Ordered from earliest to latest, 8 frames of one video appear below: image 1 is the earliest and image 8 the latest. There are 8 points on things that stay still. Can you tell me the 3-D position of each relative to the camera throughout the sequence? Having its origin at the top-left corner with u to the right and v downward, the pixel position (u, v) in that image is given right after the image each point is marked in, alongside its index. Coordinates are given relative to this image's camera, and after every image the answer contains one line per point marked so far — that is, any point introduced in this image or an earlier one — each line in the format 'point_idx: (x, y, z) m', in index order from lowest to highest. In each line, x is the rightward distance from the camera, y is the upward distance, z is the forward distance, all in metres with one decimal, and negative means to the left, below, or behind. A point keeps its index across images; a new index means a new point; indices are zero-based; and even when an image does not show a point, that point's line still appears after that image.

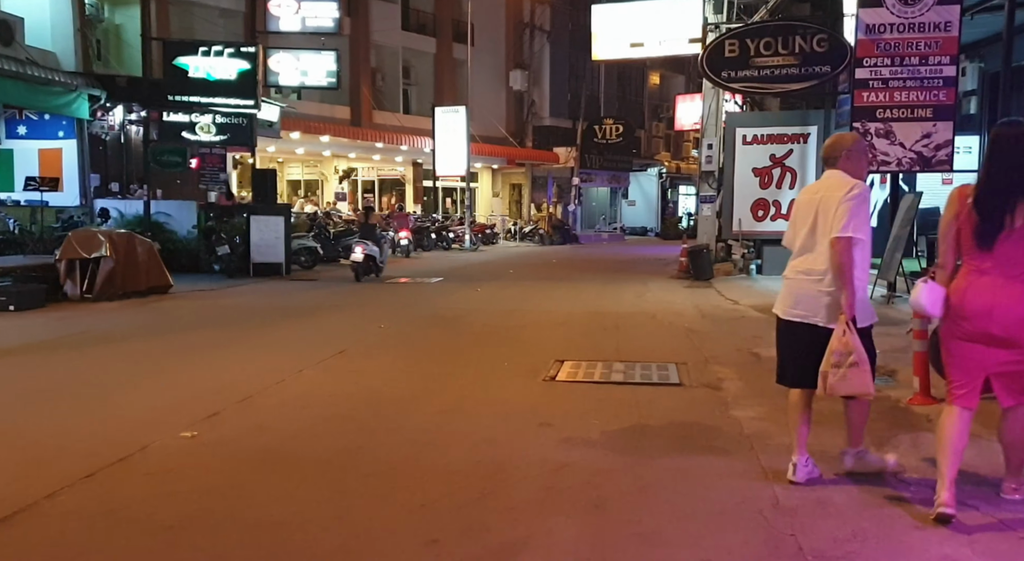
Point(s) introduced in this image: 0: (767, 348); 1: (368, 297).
0: (+3.0, -0.8, +10.9) m
1: (-2.7, -0.3, +17.9) m
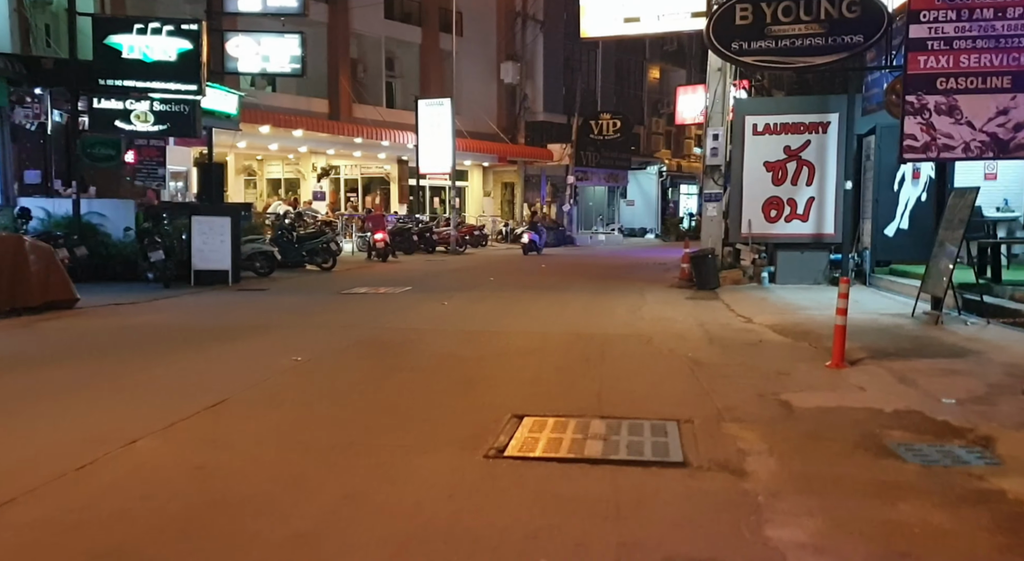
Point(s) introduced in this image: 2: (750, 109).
0: (+2.5, -1.0, +8.2) m
1: (-3.2, -0.5, +15.2) m
2: (+4.9, +3.5, +19.1) m
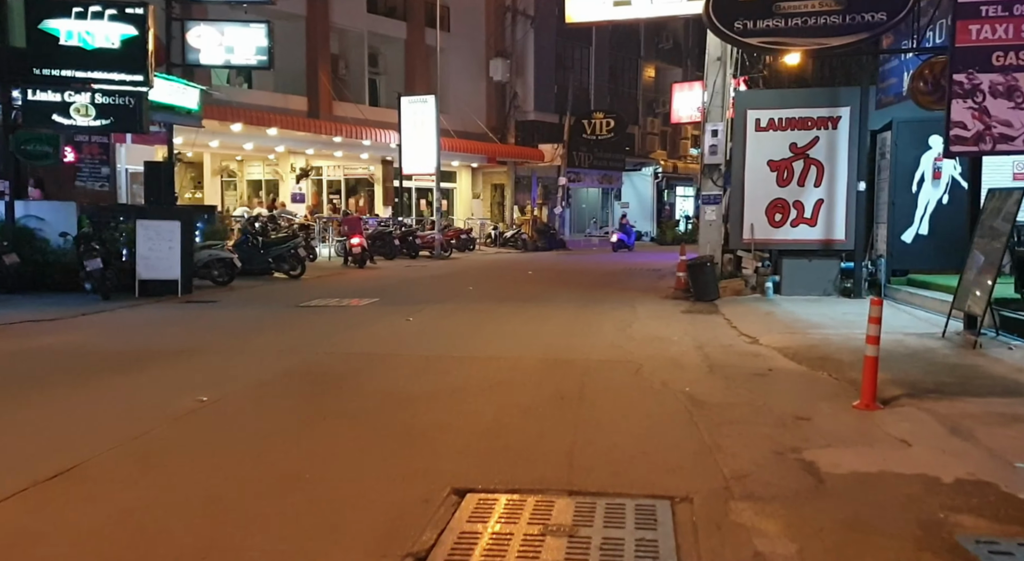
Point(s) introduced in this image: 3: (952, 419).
0: (+2.2, -1.2, +6.5) m
1: (-3.6, -0.7, +13.4) m
2: (+4.5, +3.3, +17.3) m
3: (+3.4, -1.1, +7.2) m
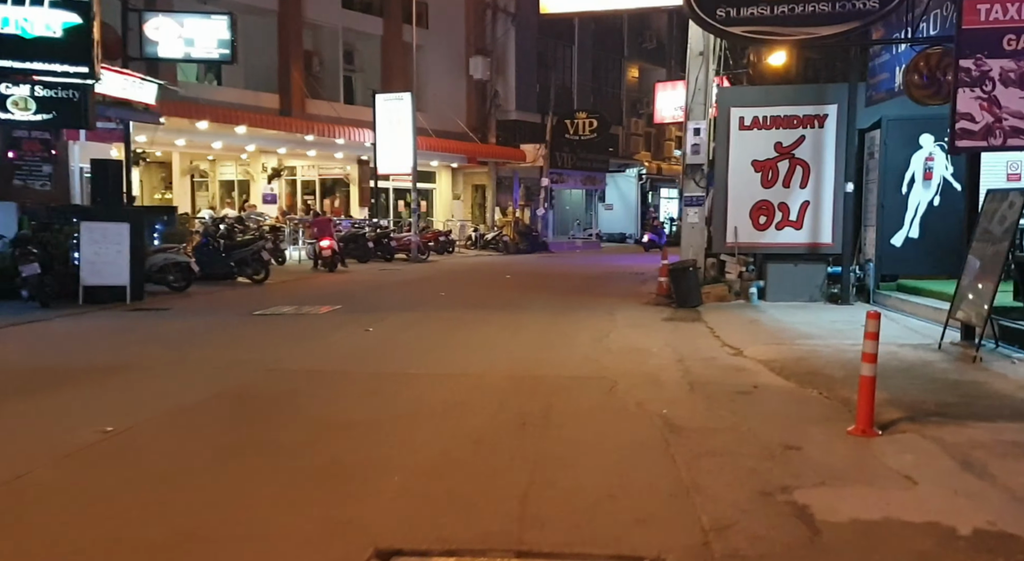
0: (+1.9, -1.3, +5.6) m
1: (-4.0, -0.8, +12.5) m
2: (+3.9, +3.2, +16.5) m
3: (+3.1, -1.2, +6.3) m
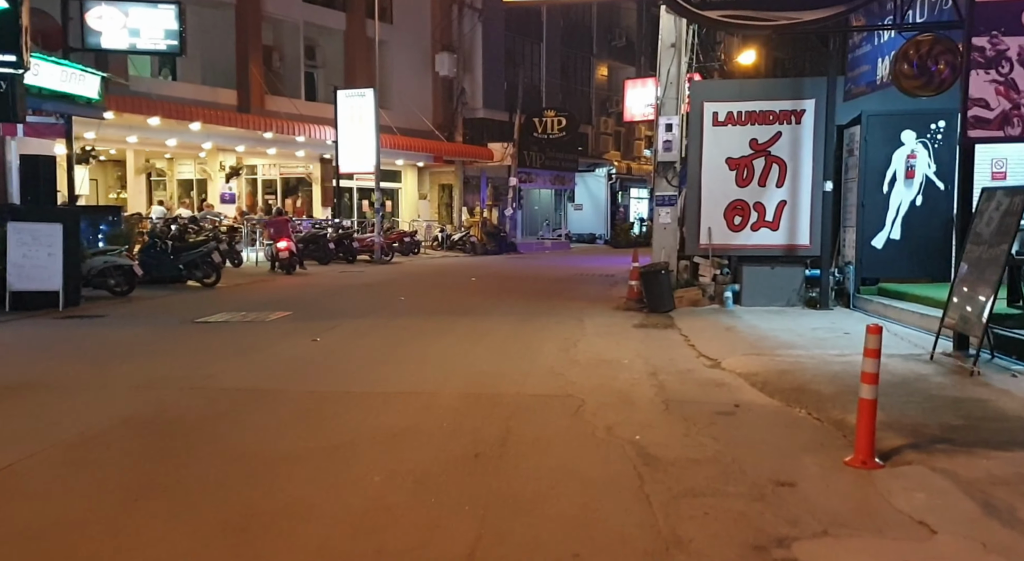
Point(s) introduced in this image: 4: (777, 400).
0: (+1.6, -1.3, +4.7) m
1: (-4.5, -0.8, +11.4) m
2: (+3.3, +3.1, +15.7) m
3: (+2.8, -1.2, +5.5) m
4: (+2.4, -1.1, +8.3) m
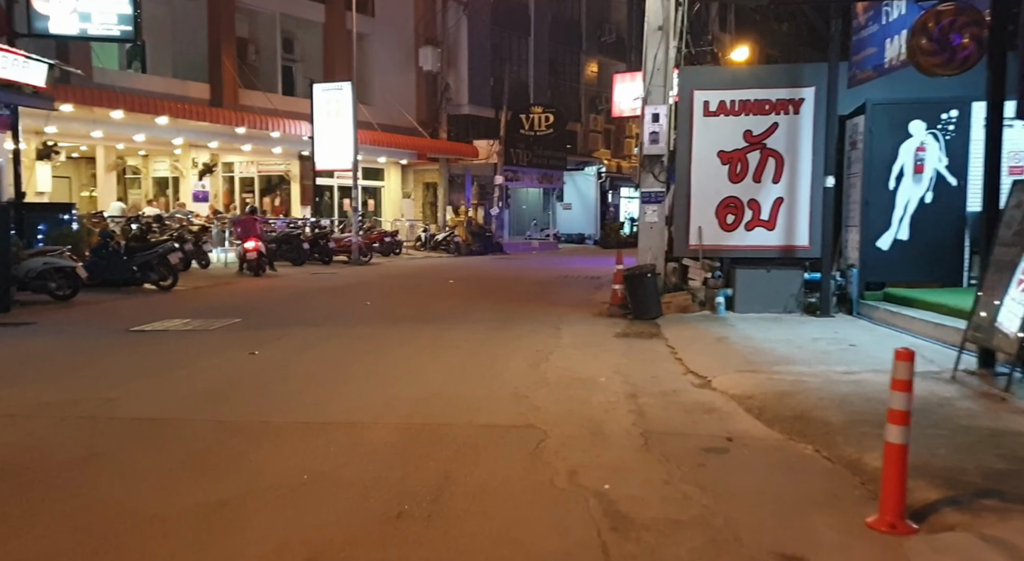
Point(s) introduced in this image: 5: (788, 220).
0: (+1.2, -1.4, +3.4) m
1: (-4.9, -0.9, +10.0) m
2: (+2.9, +3.1, +14.3) m
3: (+2.4, -1.3, +4.1) m
4: (+2.0, -1.1, +7.0) m
5: (+4.2, +0.9, +14.2) m
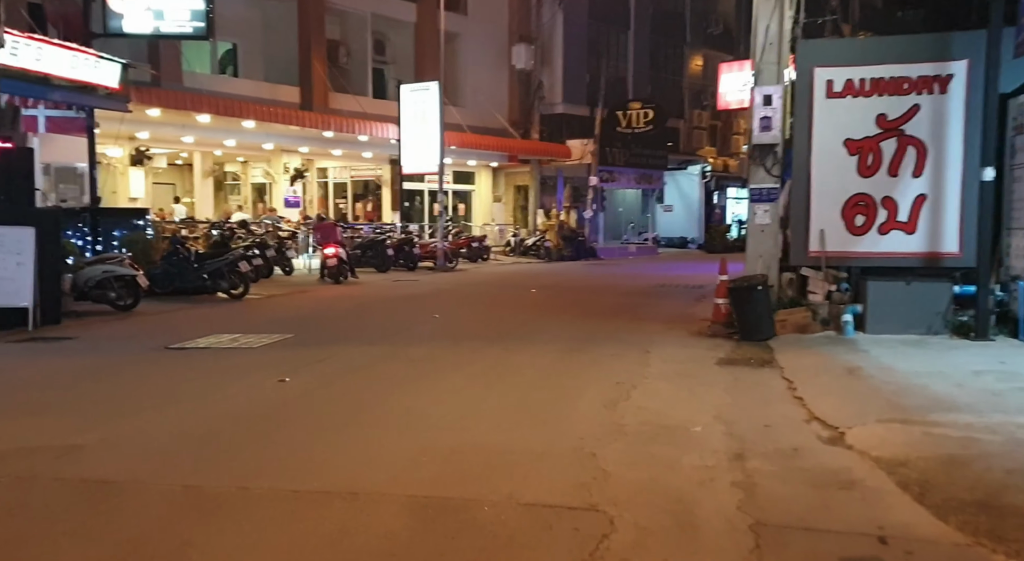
0: (+1.1, -1.5, +1.3) m
1: (-4.2, -1.0, +8.6) m
2: (+4.0, +2.9, +12.0) m
3: (+2.4, -1.4, +1.9) m
4: (+2.3, -1.3, +4.8) m
5: (+5.3, +0.8, +11.7) m
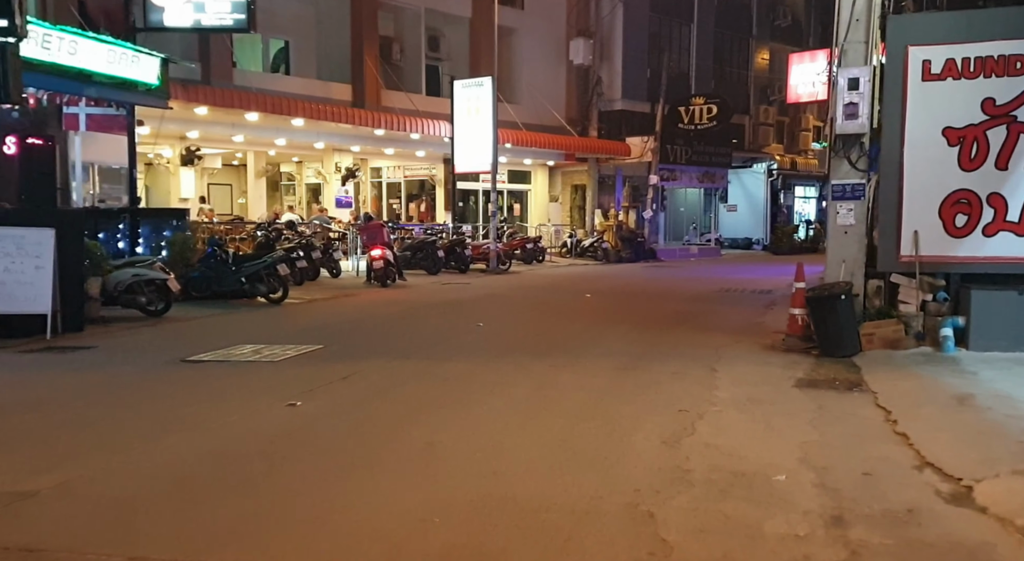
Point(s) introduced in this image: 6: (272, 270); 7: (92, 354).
0: (+1.0, -1.6, 0.0) m
1: (-3.9, -1.1, +7.6) m
2: (+4.6, +2.8, +10.5) m
3: (+2.3, -1.5, +0.5) m
4: (+2.4, -1.4, +3.4) m
5: (+5.8, +0.6, +10.1) m
6: (-4.7, +0.2, +18.1) m
7: (-5.2, -0.9, +11.4) m
